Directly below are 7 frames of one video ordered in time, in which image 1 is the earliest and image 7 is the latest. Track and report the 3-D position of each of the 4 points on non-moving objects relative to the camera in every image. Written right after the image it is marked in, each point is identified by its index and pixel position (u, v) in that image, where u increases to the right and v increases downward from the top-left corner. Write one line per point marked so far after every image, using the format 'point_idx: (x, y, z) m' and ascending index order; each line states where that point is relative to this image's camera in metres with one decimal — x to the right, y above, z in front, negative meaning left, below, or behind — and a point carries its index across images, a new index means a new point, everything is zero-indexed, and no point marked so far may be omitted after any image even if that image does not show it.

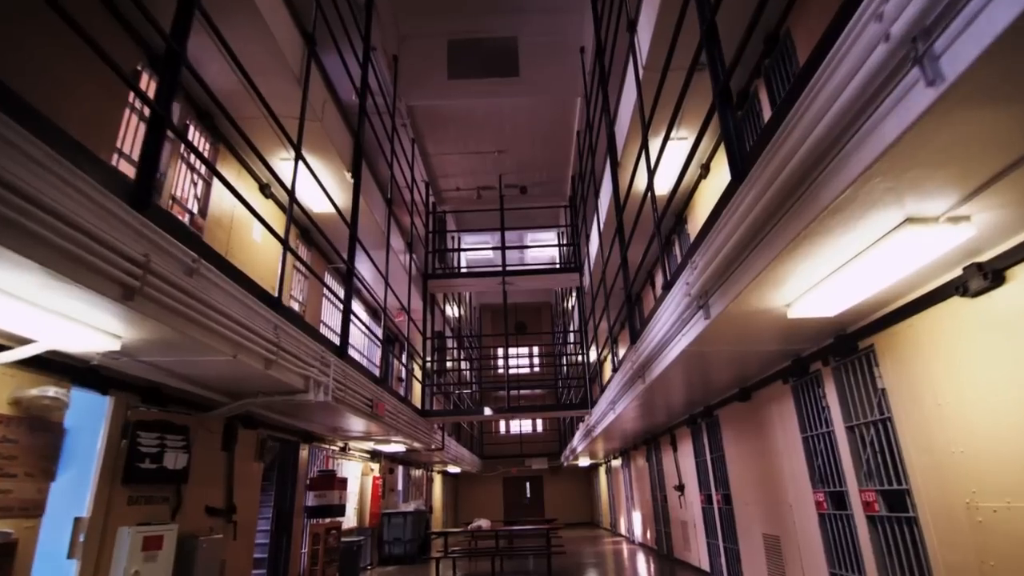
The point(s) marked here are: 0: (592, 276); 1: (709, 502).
0: (+1.1, +0.1, +7.4) m
1: (+2.0, -2.1, +5.4) m
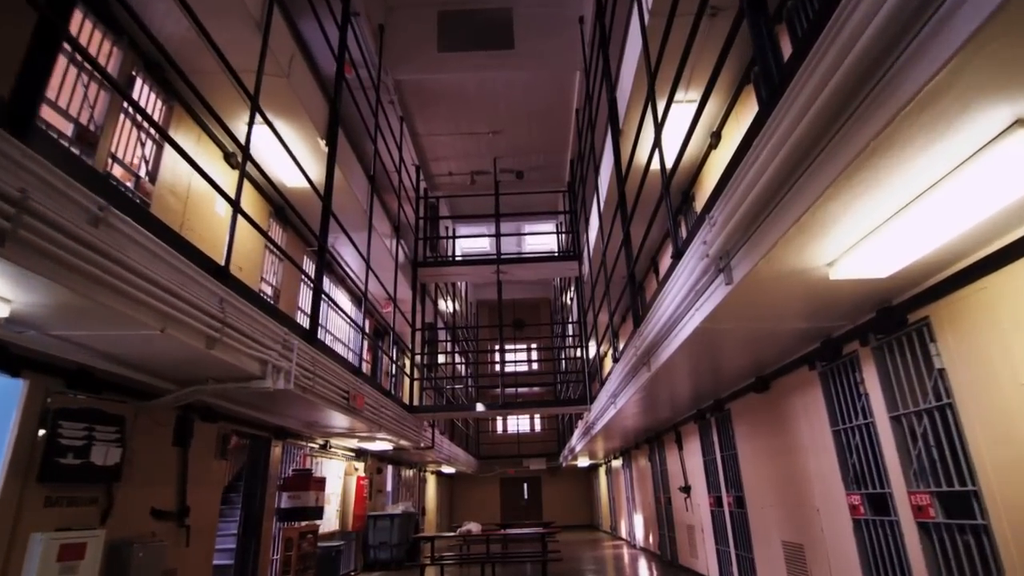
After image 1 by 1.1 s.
0: (+1.0, +0.3, +6.9) m
1: (+1.9, -2.0, +4.9) m
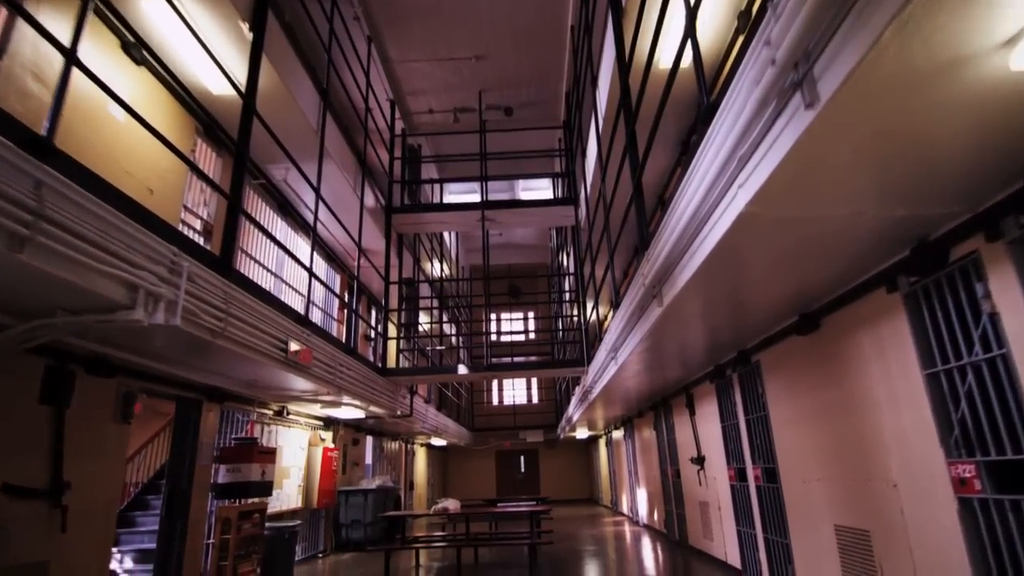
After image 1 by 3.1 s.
0: (+0.9, +0.9, +6.0) m
1: (+1.7, -1.4, +4.1) m
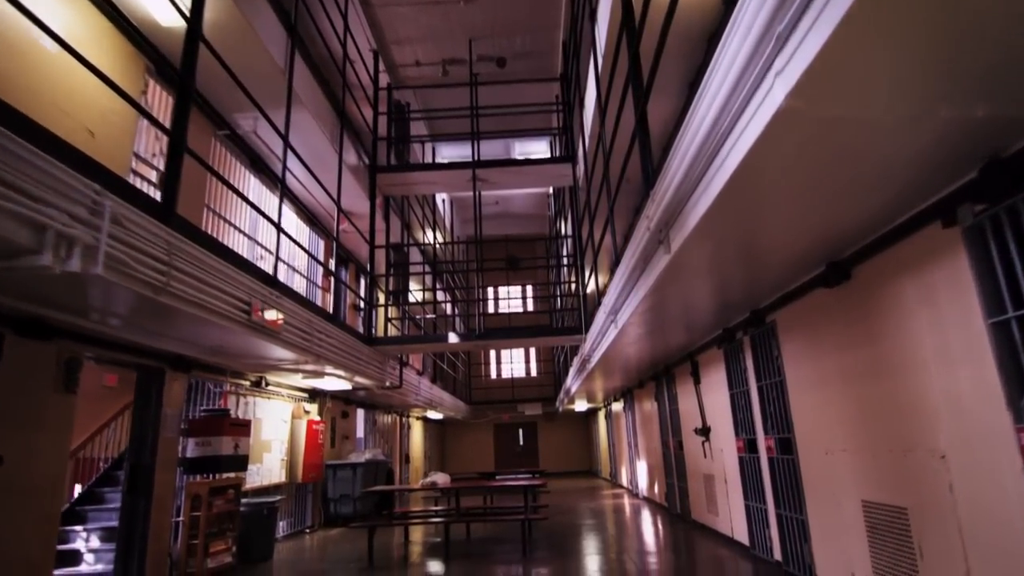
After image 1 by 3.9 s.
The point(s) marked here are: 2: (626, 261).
0: (+0.8, +1.3, +5.6) m
1: (+1.7, -1.1, +3.7) m
2: (+0.7, +0.2, +3.2) m
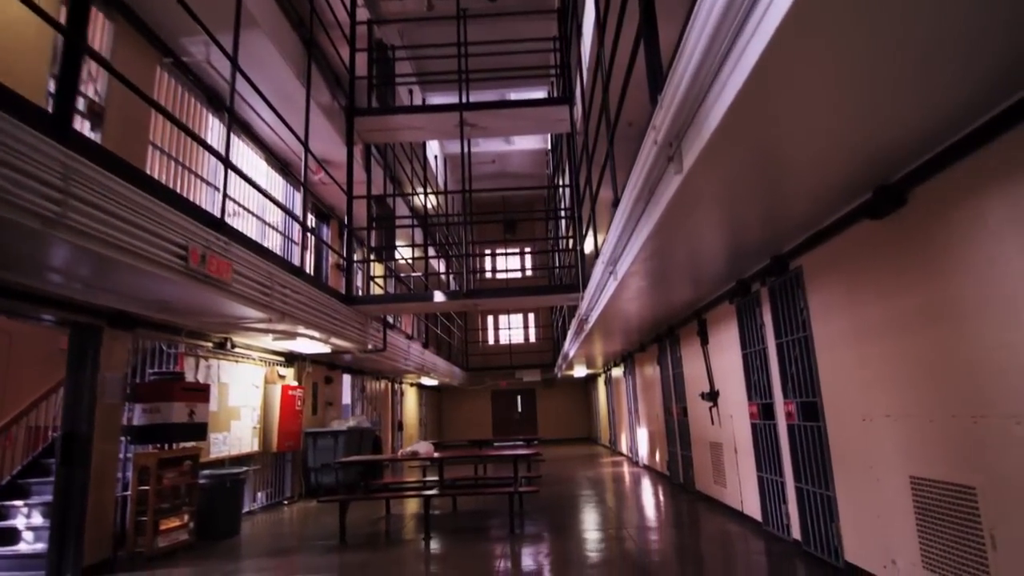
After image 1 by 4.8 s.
0: (+0.7, +1.7, +5.0) m
1: (+1.6, -0.8, +3.3) m
2: (+0.6, +0.5, +2.7) m
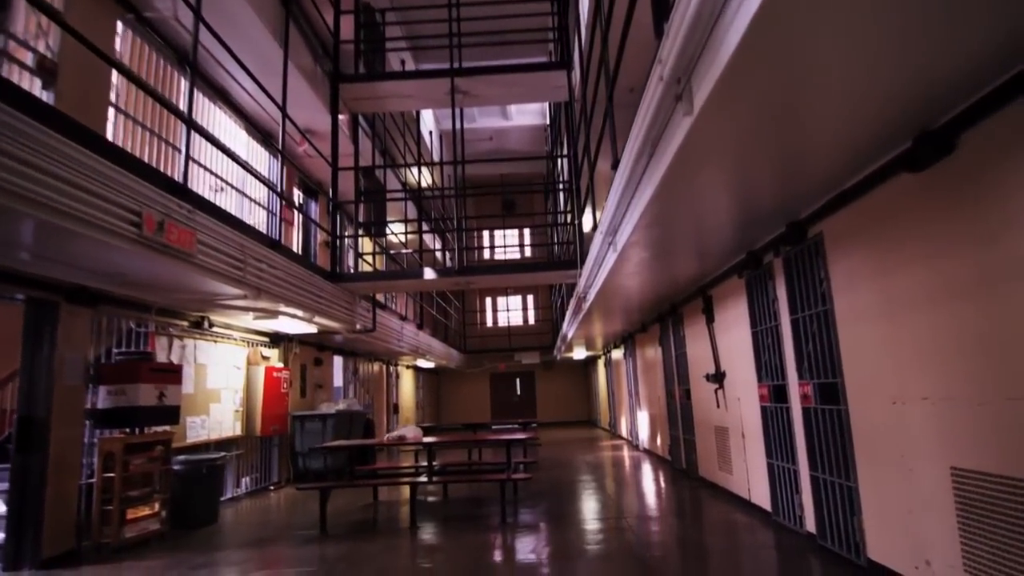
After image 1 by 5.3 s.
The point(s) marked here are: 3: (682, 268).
0: (+0.7, +1.9, +4.7) m
1: (+1.5, -0.6, +3.0) m
2: (+0.5, +0.6, +2.4) m
3: (+1.2, +0.1, +3.7) m
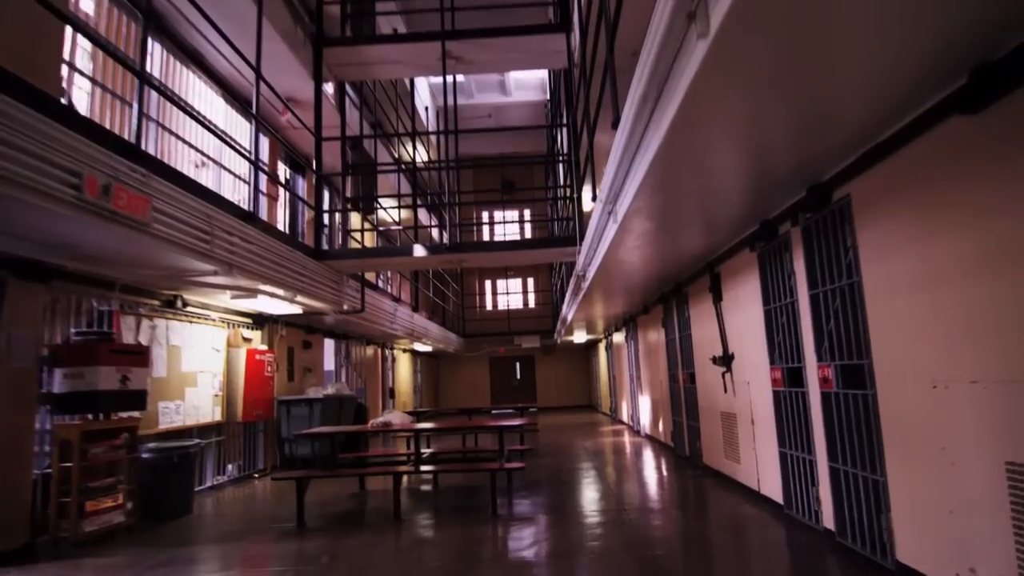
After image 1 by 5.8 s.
0: (+0.6, +2.1, +4.3) m
1: (+1.4, -0.5, +2.8) m
2: (+0.5, +0.7, +2.1) m
3: (+1.1, +0.3, +3.4) m
